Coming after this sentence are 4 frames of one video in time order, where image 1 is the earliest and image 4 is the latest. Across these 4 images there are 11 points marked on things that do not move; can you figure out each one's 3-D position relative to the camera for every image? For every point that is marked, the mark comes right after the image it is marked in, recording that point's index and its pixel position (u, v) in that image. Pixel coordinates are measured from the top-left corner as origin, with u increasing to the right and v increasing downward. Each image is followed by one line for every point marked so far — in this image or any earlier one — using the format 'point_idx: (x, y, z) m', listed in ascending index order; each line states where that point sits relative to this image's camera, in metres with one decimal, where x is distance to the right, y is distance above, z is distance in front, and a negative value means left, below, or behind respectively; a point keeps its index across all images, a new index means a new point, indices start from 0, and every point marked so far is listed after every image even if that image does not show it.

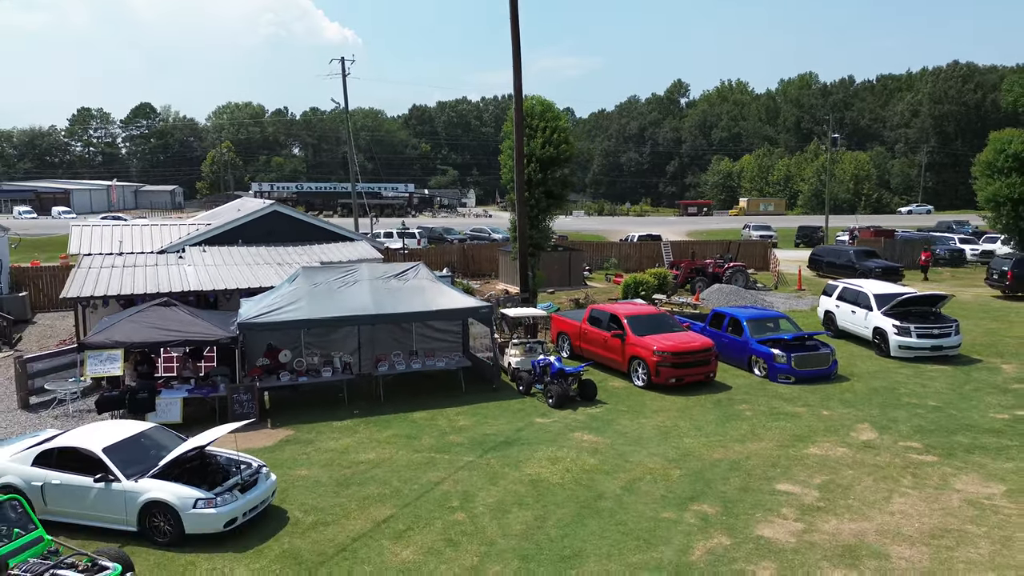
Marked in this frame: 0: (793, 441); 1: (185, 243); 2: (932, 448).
0: (+4.7, -2.5, +10.8) m
1: (-9.4, +1.3, +19.2) m
2: (+6.7, -2.5, +10.6) m
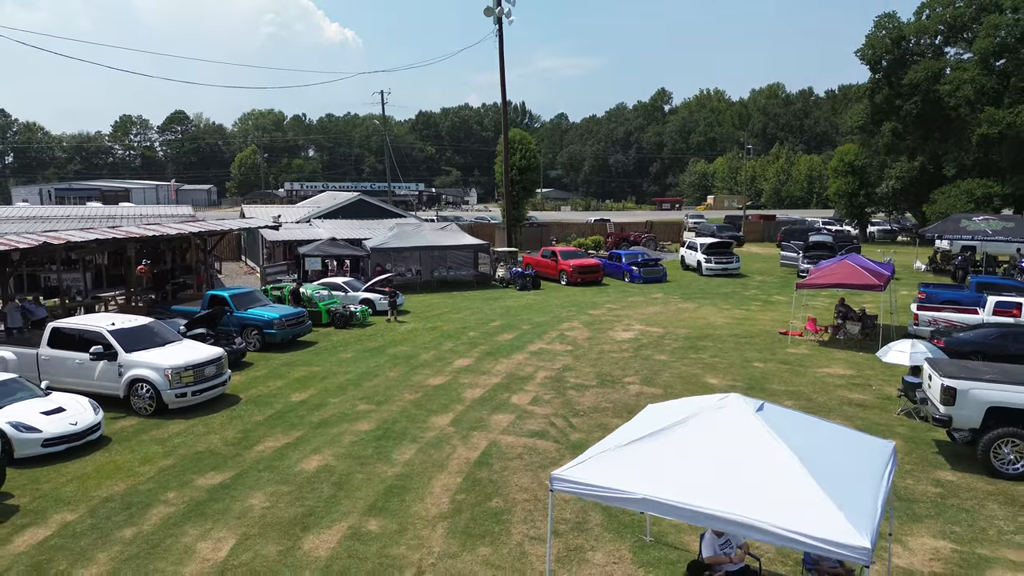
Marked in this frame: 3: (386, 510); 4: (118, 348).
0: (+4.1, -0.3, +24.4) m
1: (-9.9, +3.5, +32.7) m
2: (+6.2, -0.3, +24.1) m
3: (-1.6, -2.8, +8.5) m
4: (-7.2, -1.1, +12.2) m
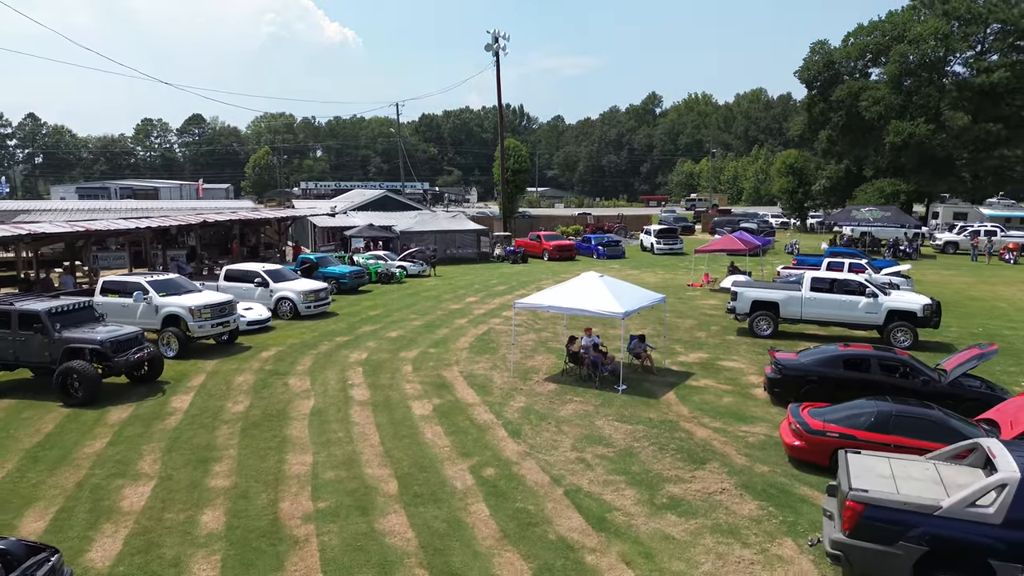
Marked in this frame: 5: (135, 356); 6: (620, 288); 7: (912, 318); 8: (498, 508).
0: (+3.8, +1.0, +32.8) m
1: (-10.3, +4.9, +41.1) m
2: (+5.9, +1.0, +32.5) m
3: (-1.9, -1.5, +16.9) m
4: (-7.5, +0.2, +20.6) m
5: (-7.5, -1.3, +13.2) m
6: (+2.3, 0.0, +14.2) m
7: (+10.1, -0.7, +16.8) m
8: (-0.2, -2.9, +8.6) m
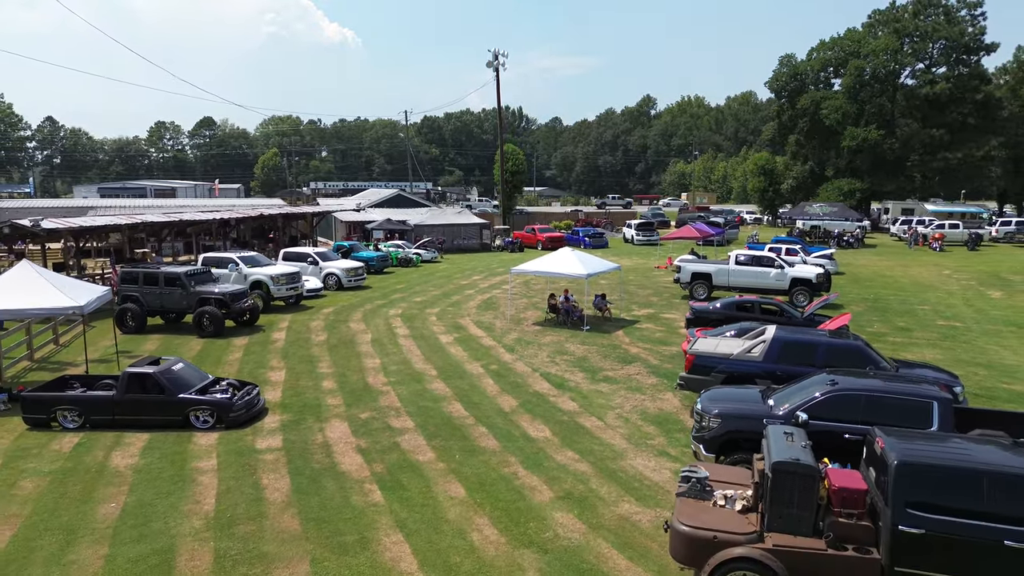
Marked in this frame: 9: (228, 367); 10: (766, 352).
0: (+3.7, +1.9, +38.4) m
1: (-10.4, +5.8, +46.7) m
2: (+5.8, +1.9, +38.1) m
3: (-2.0, -0.6, +22.5) m
4: (-7.7, +1.1, +26.2) m
5: (-7.6, -0.5, +18.8) m
6: (+2.2, +0.9, +19.8) m
7: (+10.0, +0.1, +22.4) m
8: (-0.3, -2.0, +14.2) m
9: (-6.6, -1.8, +15.3) m
10: (+4.5, -1.1, +11.8) m
